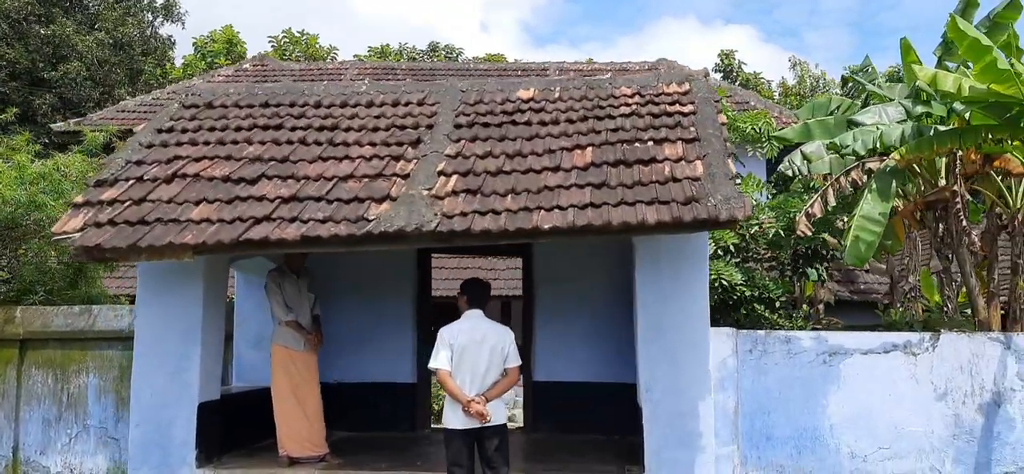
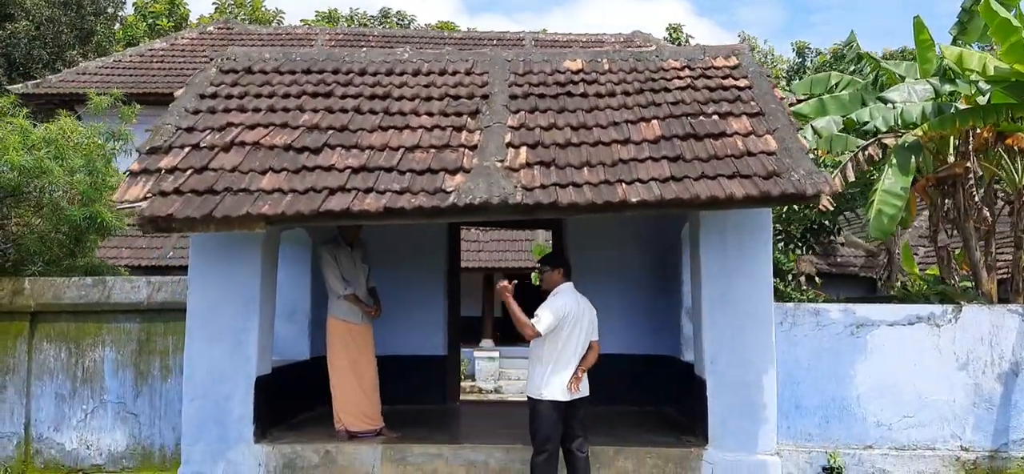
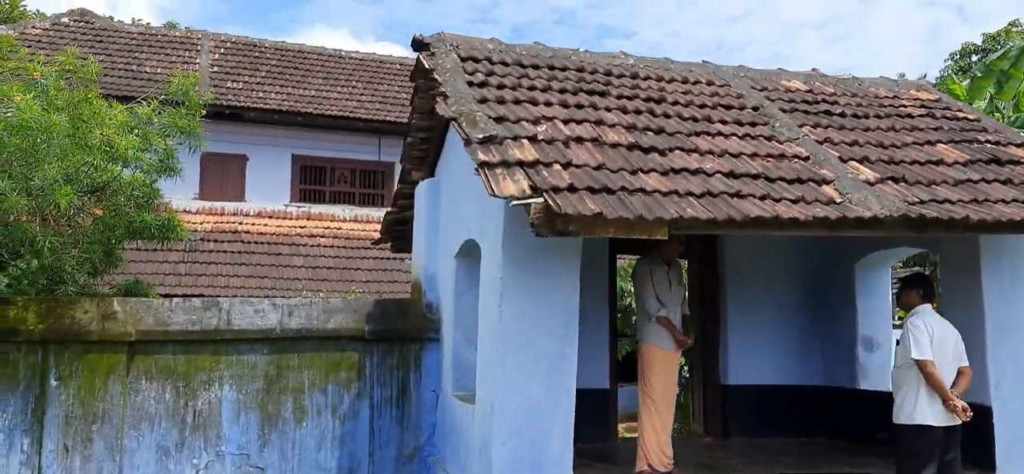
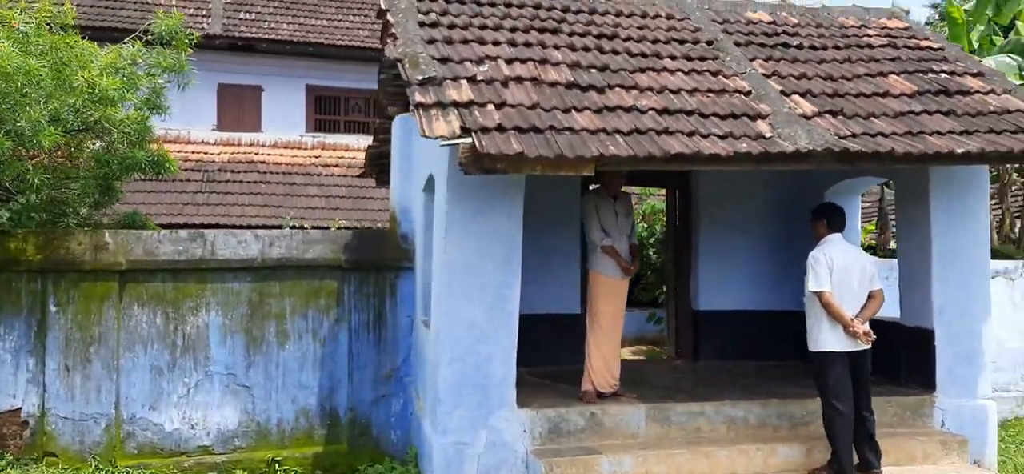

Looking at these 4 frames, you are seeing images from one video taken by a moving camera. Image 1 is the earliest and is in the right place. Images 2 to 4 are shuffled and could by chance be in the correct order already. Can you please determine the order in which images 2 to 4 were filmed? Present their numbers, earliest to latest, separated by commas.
2, 4, 3
